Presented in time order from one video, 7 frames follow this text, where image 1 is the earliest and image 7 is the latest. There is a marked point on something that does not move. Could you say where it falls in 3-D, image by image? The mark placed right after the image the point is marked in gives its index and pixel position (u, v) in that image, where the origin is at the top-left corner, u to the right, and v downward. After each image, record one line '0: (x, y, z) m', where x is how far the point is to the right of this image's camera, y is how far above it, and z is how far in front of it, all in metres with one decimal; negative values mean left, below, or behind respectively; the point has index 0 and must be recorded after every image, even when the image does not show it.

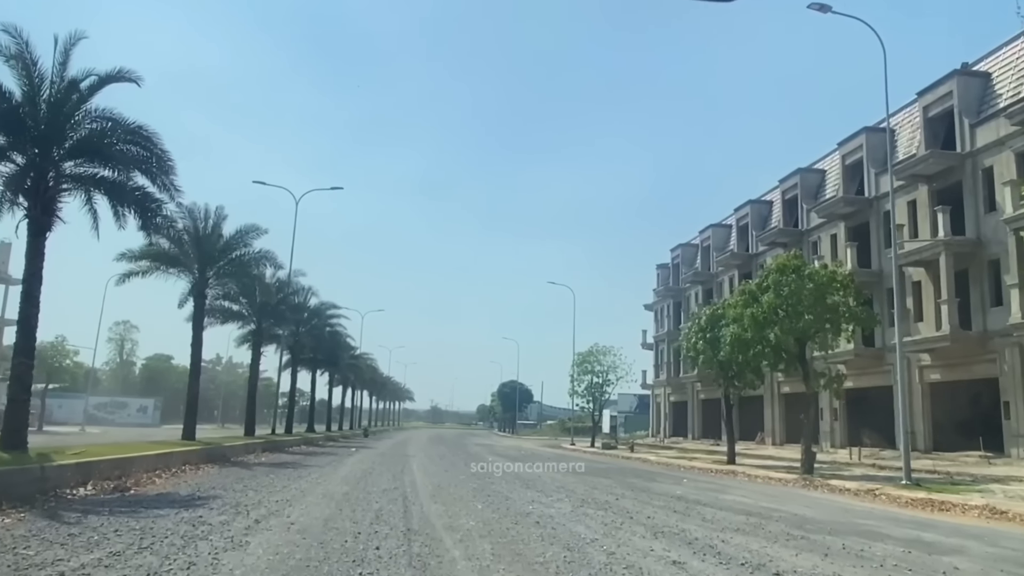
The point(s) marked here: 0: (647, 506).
0: (+2.6, -4.3, +16.4) m
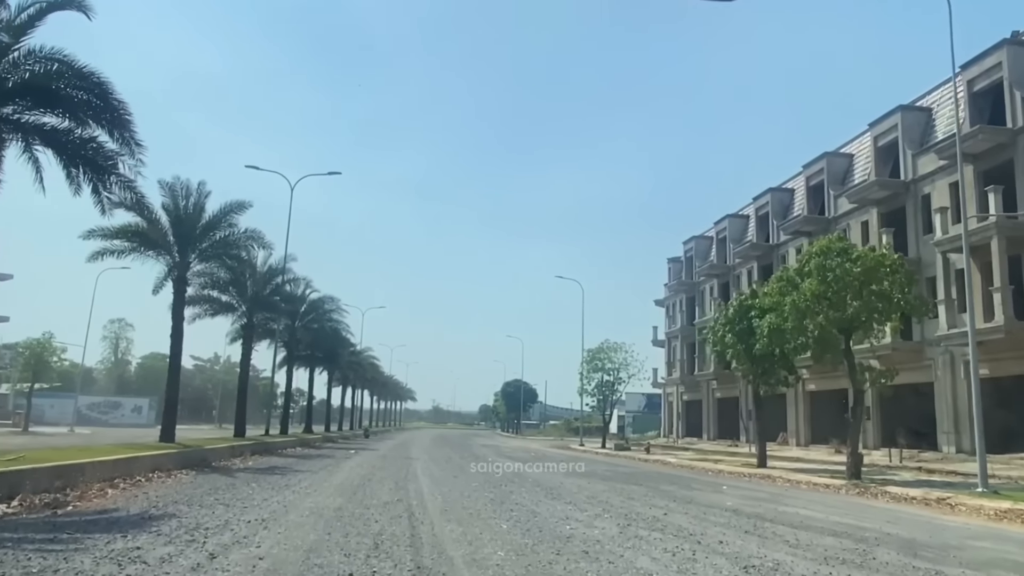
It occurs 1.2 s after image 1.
0: (+3.1, -3.8, +13.4) m
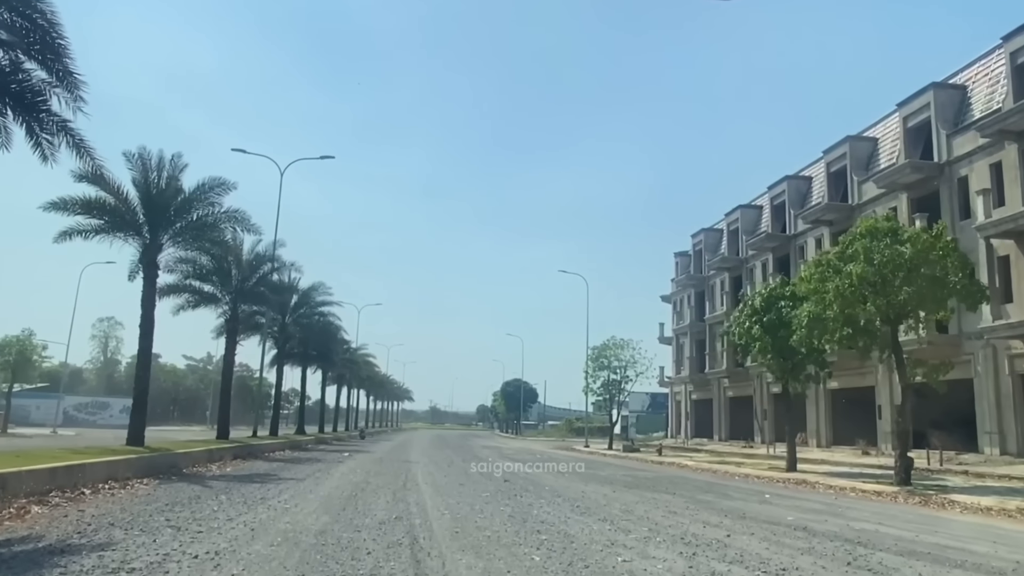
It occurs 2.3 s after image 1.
0: (+3.5, -3.3, +10.5) m
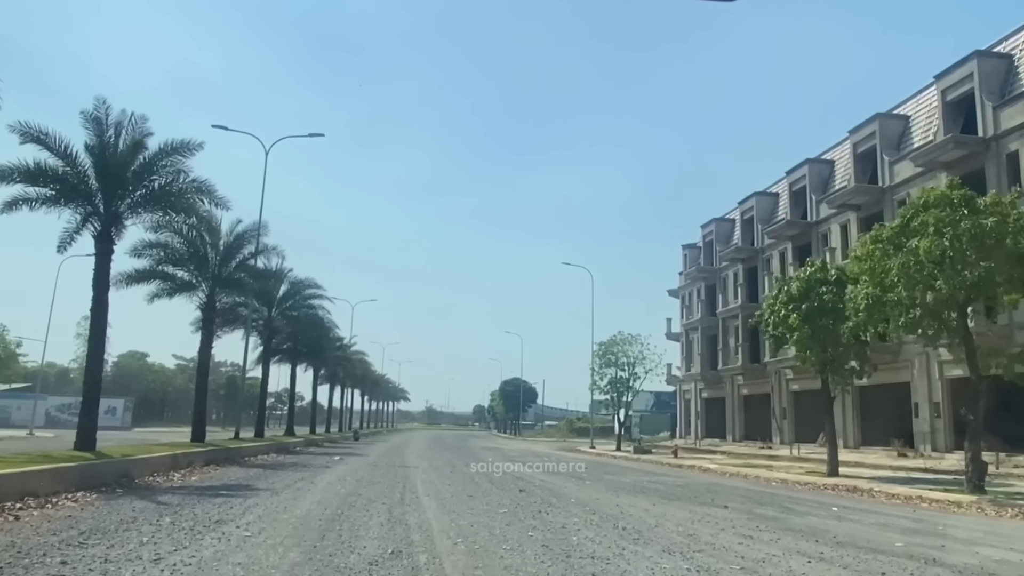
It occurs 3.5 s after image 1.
0: (+3.9, -2.7, +7.2) m
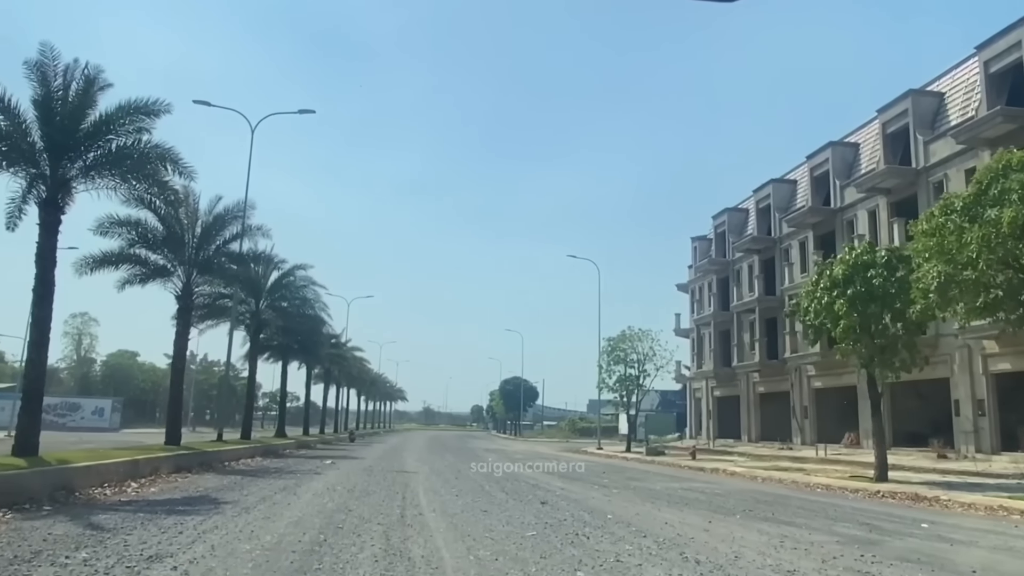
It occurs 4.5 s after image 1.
0: (+4.4, -2.2, +4.2) m
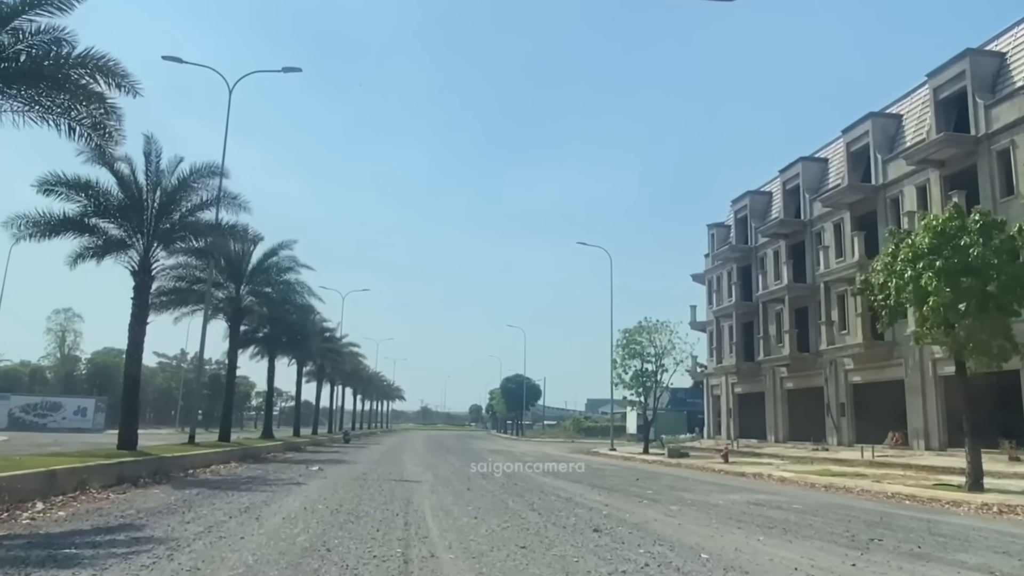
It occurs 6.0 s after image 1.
0: (+5.0, -1.5, -0.1) m
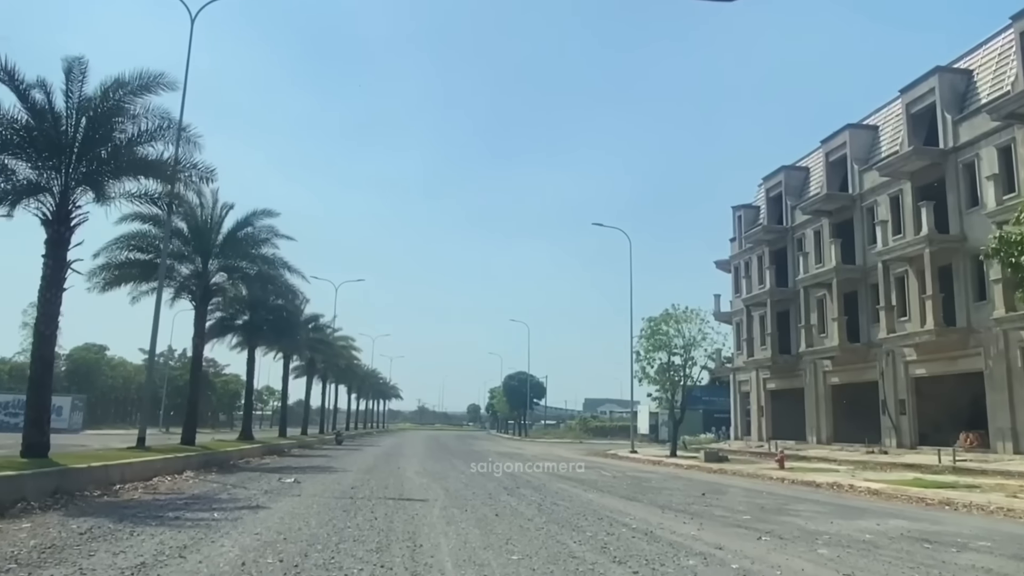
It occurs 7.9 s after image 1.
0: (+5.8, -0.6, -5.6) m
